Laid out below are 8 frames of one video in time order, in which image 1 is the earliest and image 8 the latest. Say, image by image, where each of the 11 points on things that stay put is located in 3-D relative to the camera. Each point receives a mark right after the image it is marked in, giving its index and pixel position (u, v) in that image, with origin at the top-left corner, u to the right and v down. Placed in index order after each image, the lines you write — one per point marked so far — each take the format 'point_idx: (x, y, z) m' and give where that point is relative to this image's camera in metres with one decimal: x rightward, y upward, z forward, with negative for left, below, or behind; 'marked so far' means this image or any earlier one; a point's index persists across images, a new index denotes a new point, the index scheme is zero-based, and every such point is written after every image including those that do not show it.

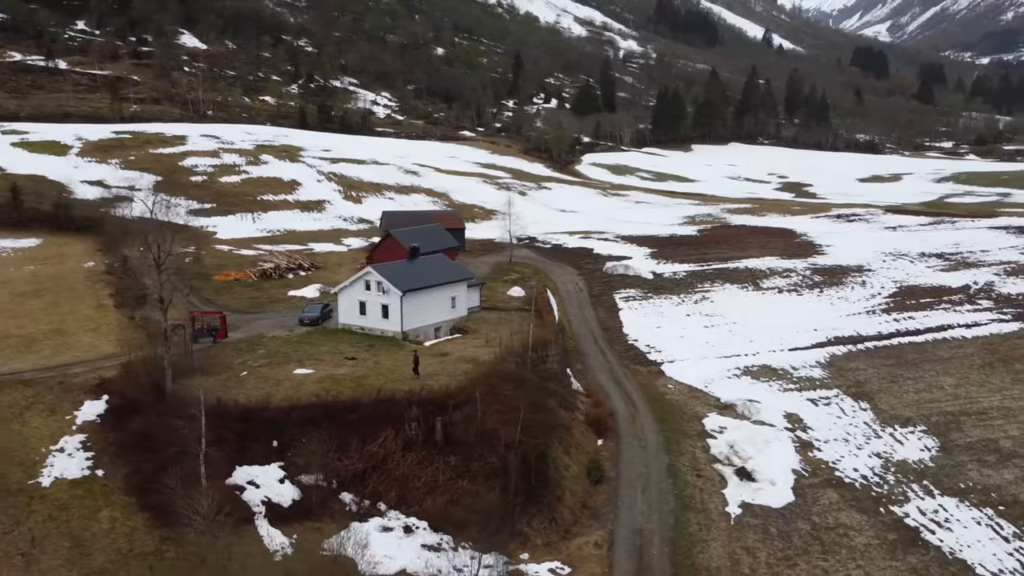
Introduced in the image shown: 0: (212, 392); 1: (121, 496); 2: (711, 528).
0: (-8.1, -2.9, +19.5) m
1: (-8.6, -4.5, +15.6) m
2: (+5.3, -6.3, +18.8) m
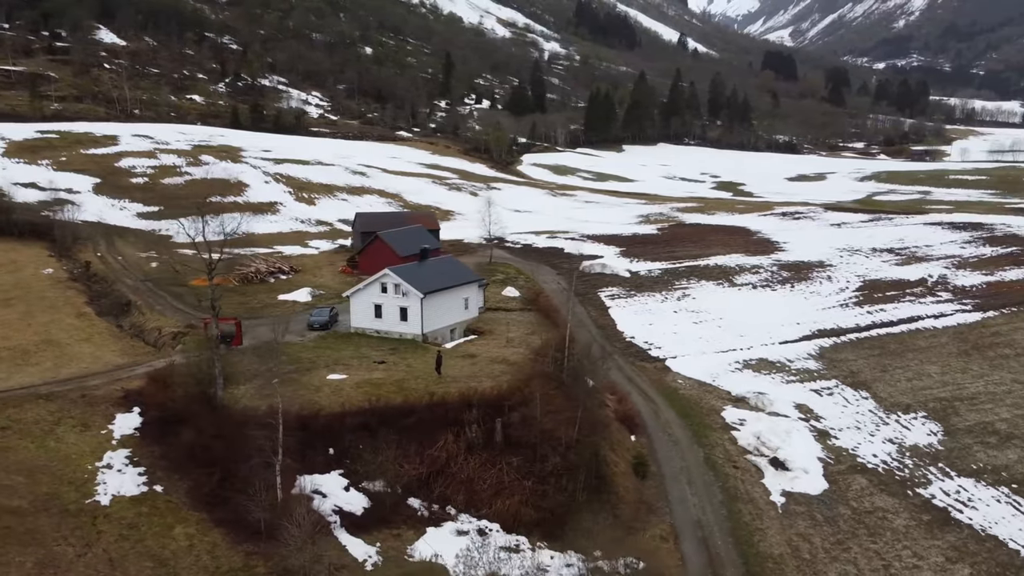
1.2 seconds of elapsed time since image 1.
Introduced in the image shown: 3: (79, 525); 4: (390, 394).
0: (-6.6, -3.0, +18.8) m
1: (-6.7, -4.6, +14.8) m
2: (+6.8, -6.2, +19.3) m
3: (-8.5, -4.7, +14.0) m
4: (-3.4, -2.9, +19.8) m
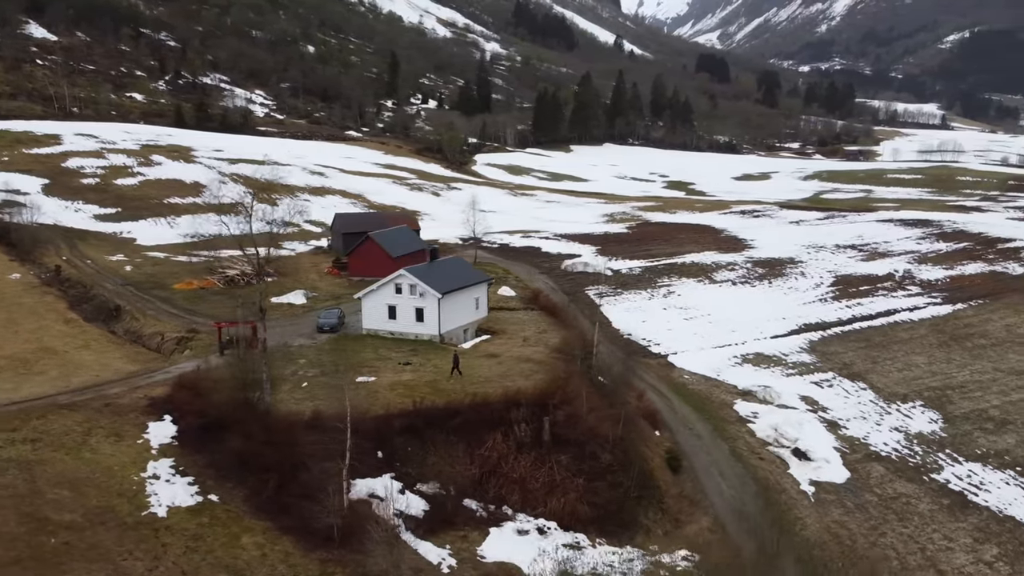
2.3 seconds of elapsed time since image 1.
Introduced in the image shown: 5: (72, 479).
0: (-5.4, -3.0, +18.3) m
1: (-5.2, -4.7, +14.3) m
2: (+8.0, -6.1, +19.7) m
3: (-7.0, -4.7, +13.4) m
4: (-2.3, -2.9, +19.5) m
5: (-9.3, -4.0, +15.0) m
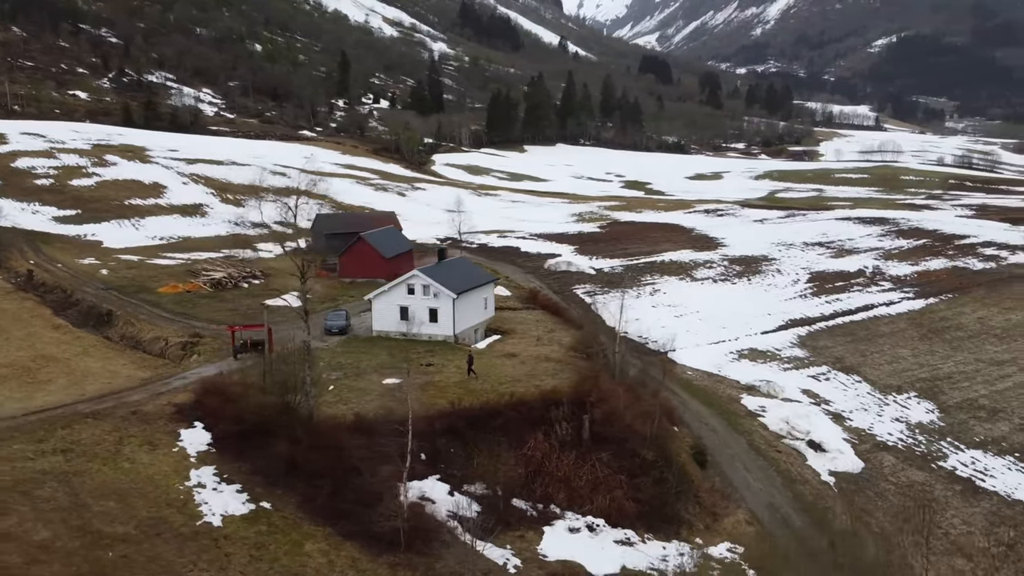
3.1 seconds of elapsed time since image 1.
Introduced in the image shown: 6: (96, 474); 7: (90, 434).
0: (-4.4, -3.0, +18.0) m
1: (-3.9, -4.7, +14.0) m
2: (+8.9, -5.9, +20.2) m
3: (-5.6, -4.8, +13.0) m
4: (-1.4, -2.9, +19.4) m
5: (-8.0, -4.1, +14.4) m
6: (-8.8, -3.9, +14.9) m
7: (-9.8, -3.4, +16.5) m
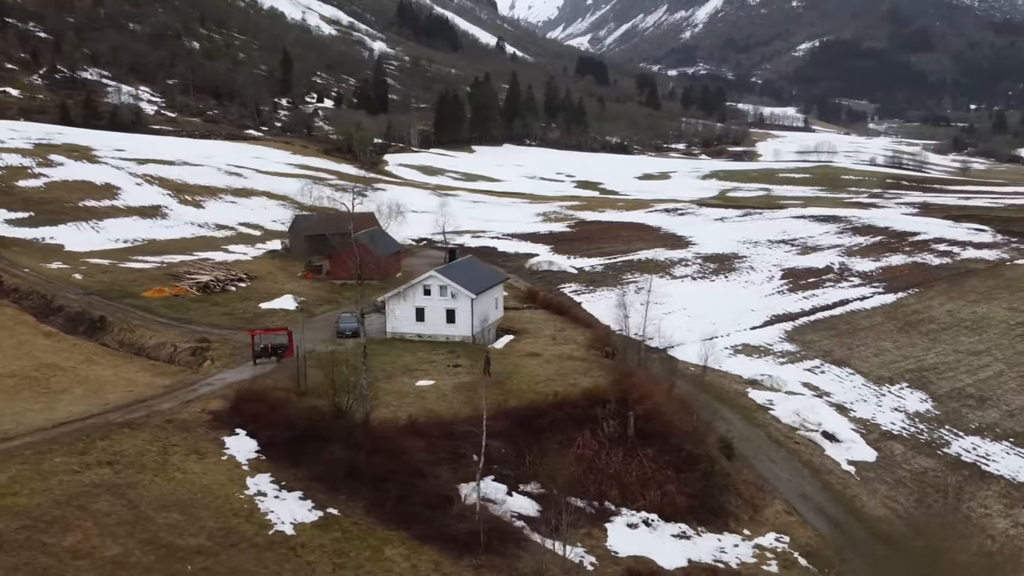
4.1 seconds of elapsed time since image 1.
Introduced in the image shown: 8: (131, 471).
0: (-3.2, -3.0, +17.7) m
1: (-2.5, -4.7, +13.8) m
2: (+9.9, -5.8, +20.9) m
3: (-4.1, -4.8, +12.6) m
4: (-0.3, -2.9, +19.3) m
5: (-6.6, -4.2, +13.9) m
6: (-7.3, -4.0, +14.3) m
7: (-8.5, -3.5, +15.8) m
8: (-7.9, -3.8, +14.8) m
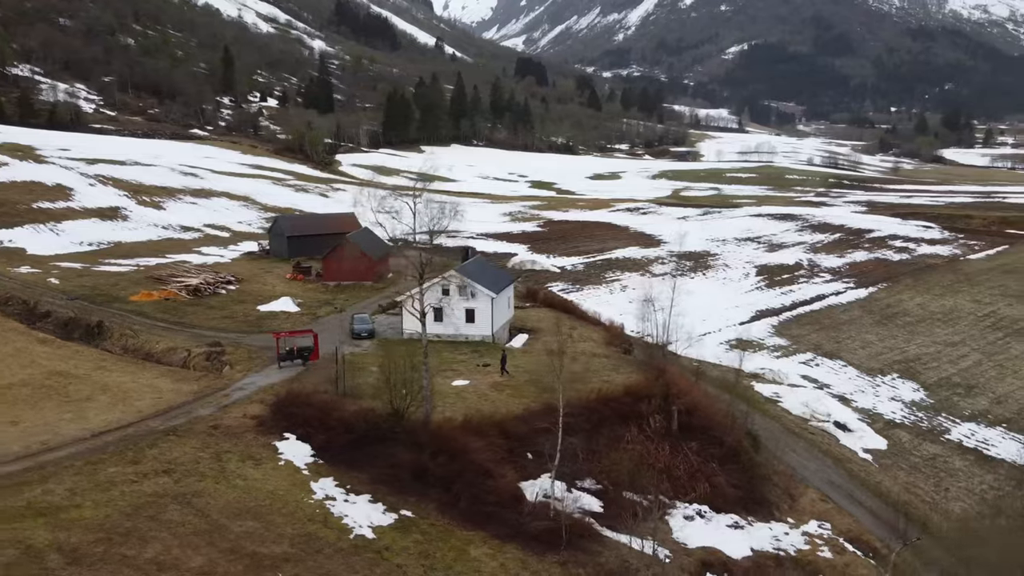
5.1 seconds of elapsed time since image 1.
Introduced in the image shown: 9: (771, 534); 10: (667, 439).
0: (-2.0, -3.0, +17.5) m
1: (-0.9, -4.7, +13.7) m
2: (+10.9, -5.6, +21.7) m
3: (-2.5, -4.8, +12.4) m
4: (+0.8, -2.9, +19.4) m
5: (-5.1, -4.2, +13.5) m
6: (-5.8, -4.0, +13.9) m
7: (-7.1, -3.5, +15.3) m
8: (-6.5, -3.9, +14.3) m
9: (+6.0, -5.7, +16.6) m
10: (+4.0, -3.9, +18.6) m
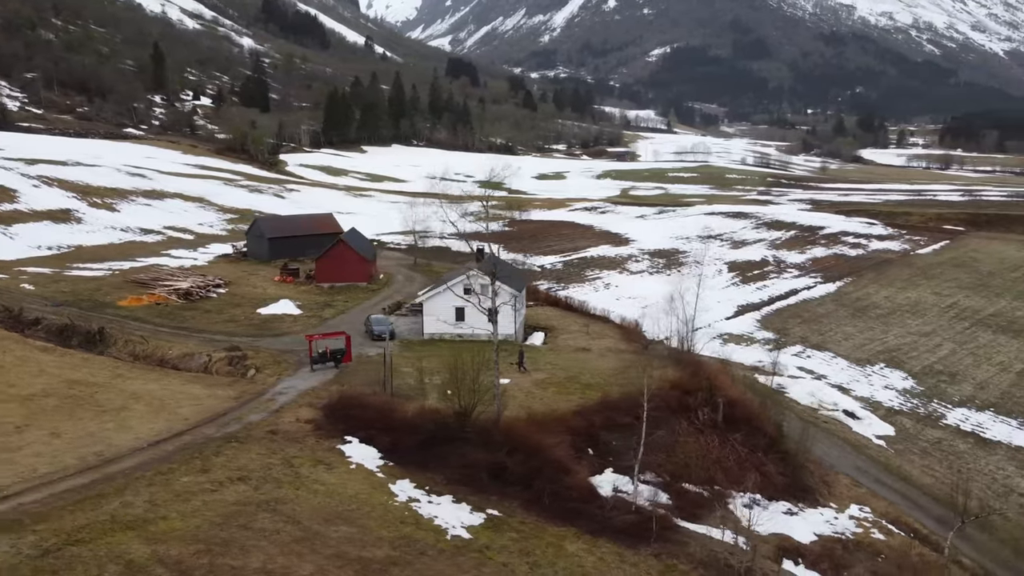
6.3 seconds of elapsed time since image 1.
0: (-0.6, -3.0, +17.5) m
1: (+0.8, -4.6, +13.8) m
2: (+12.0, -5.4, +22.7) m
3: (-0.6, -4.8, +12.4) m
4: (+2.0, -2.8, +19.6) m
5: (-3.3, -4.2, +13.3) m
6: (-4.1, -4.1, +13.6) m
7: (-5.5, -3.6, +14.9) m
8: (-4.8, -3.9, +14.0) m
9: (+7.5, -5.6, +17.2) m
10: (+5.4, -3.8, +19.0) m
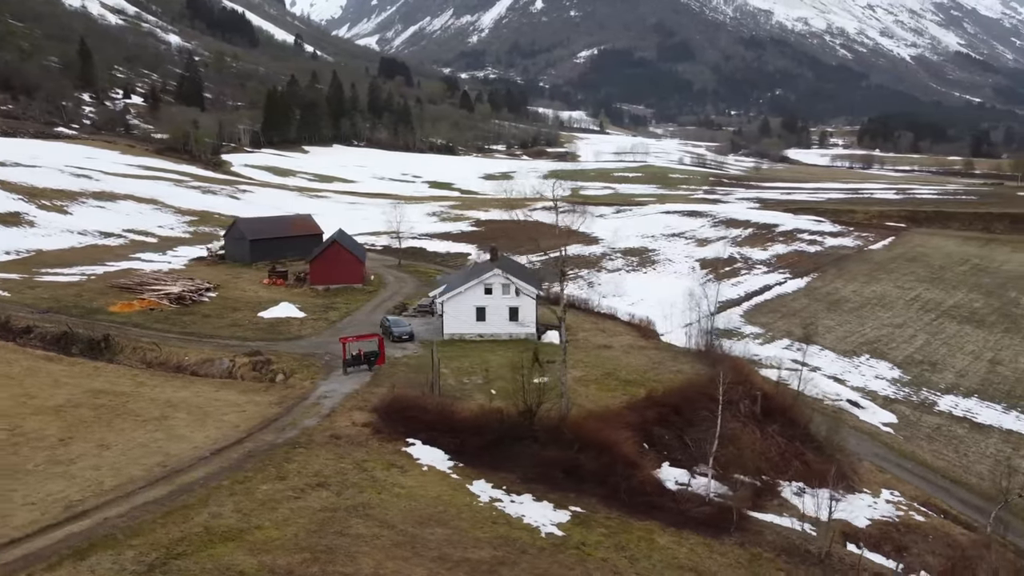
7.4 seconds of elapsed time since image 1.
0: (+0.8, -3.0, +17.6) m
1: (+2.5, -4.6, +14.0) m
2: (+13.0, -5.2, +23.7) m
3: (+1.2, -4.8, +12.5) m
4: (+3.2, -2.7, +19.9) m
5: (-1.6, -4.2, +13.2) m
6: (-2.4, -4.1, +13.5) m
7: (-3.9, -3.6, +14.7) m
8: (-3.2, -3.9, +13.8) m
9: (+8.9, -5.4, +17.9) m
10: (+6.6, -3.7, +19.6) m
